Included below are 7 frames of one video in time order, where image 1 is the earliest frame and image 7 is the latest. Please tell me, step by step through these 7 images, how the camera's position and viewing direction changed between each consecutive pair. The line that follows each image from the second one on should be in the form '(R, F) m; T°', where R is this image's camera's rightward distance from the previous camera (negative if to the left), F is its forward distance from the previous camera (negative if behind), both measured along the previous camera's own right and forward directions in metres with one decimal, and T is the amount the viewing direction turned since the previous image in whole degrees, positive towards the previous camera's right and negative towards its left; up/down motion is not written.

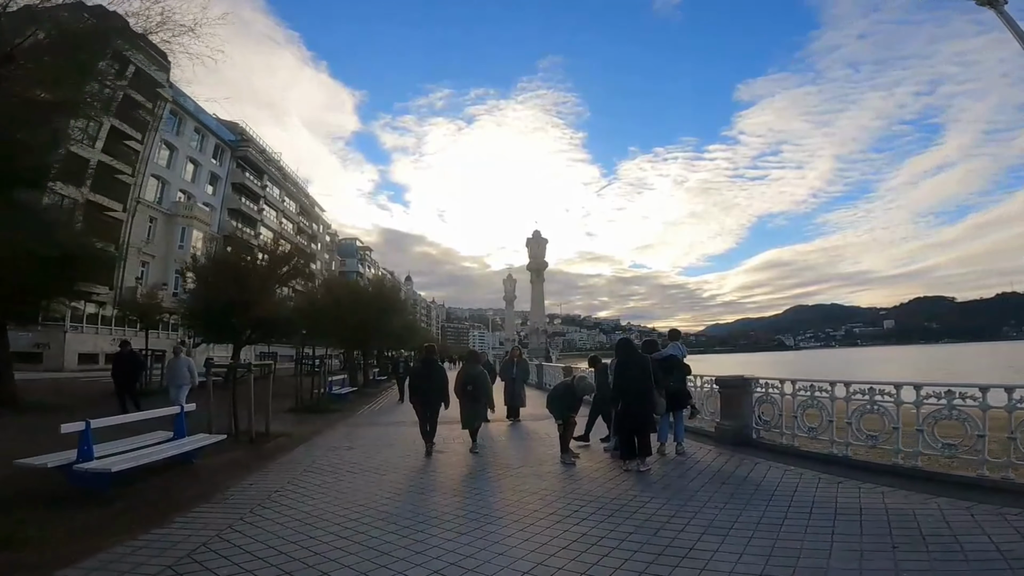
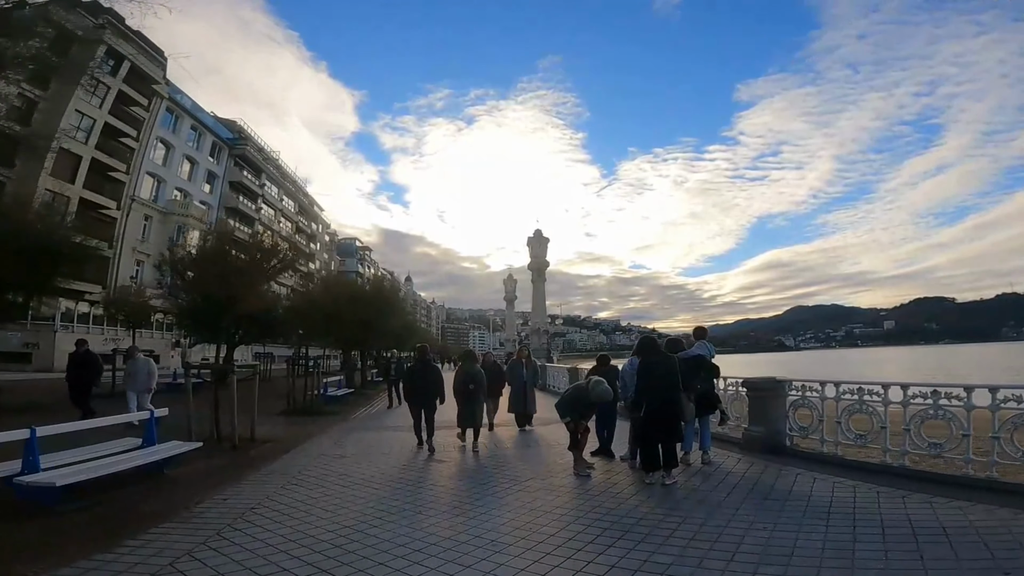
(-0.1, +0.8) m; 0°
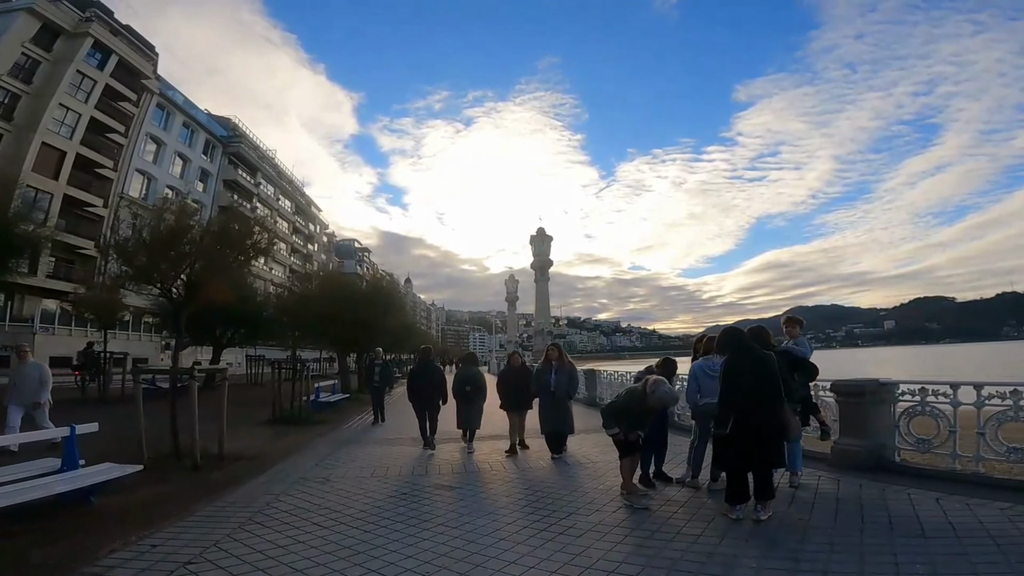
(-0.3, +1.7) m; 0°
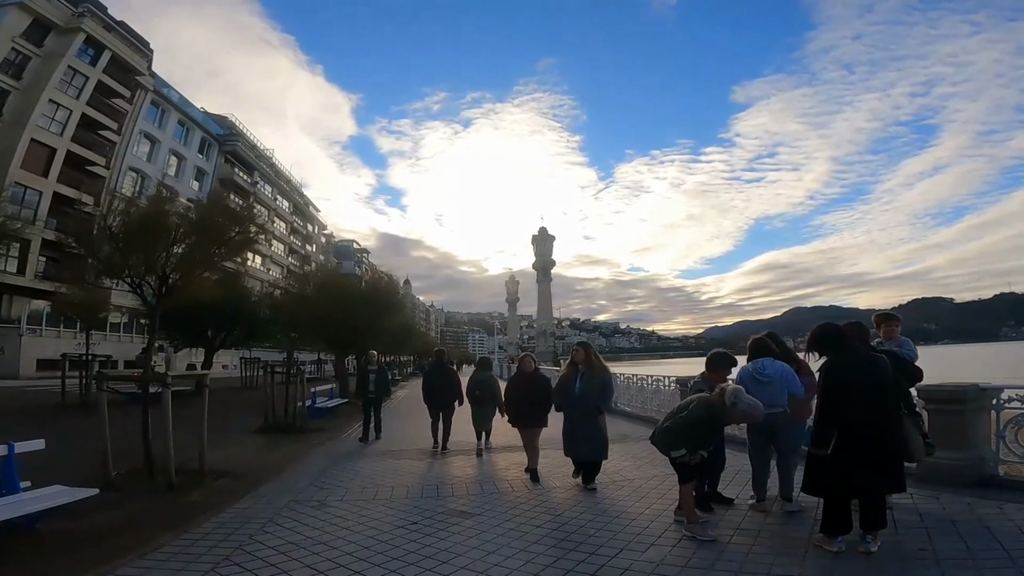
(-0.3, +1.0) m; 0°
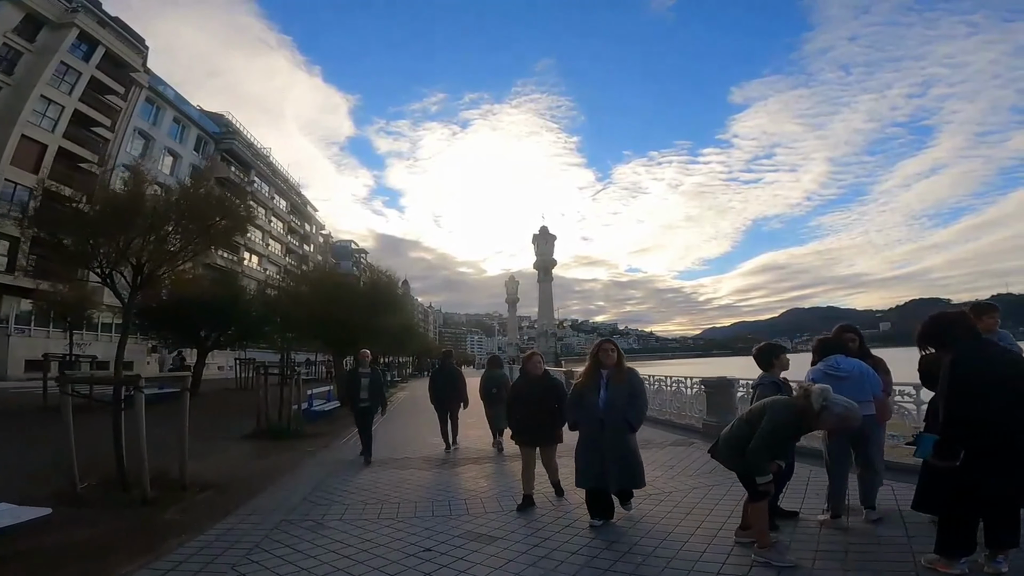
(-0.2, +0.8) m; 0°
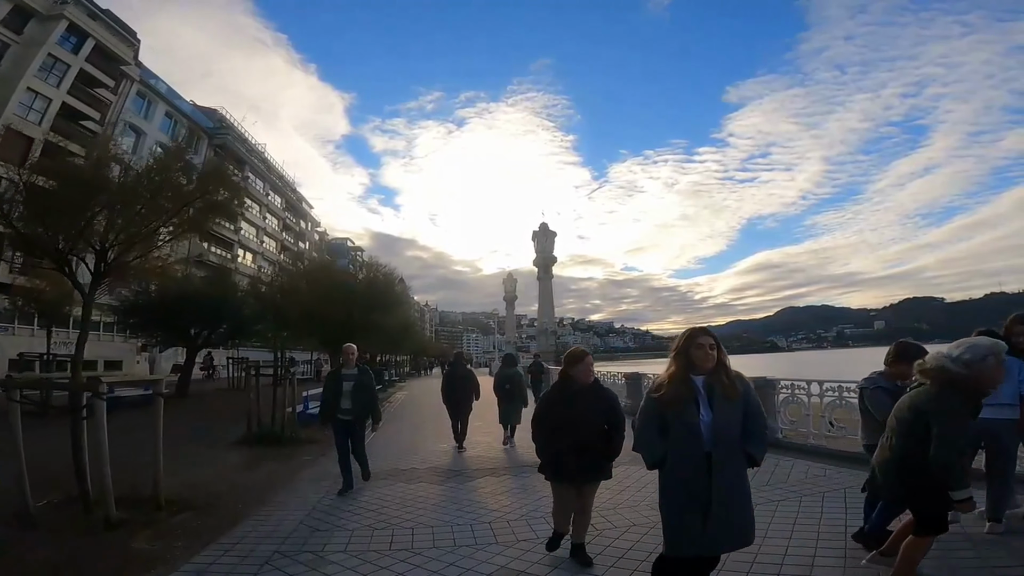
(-0.3, +0.9) m; 0°
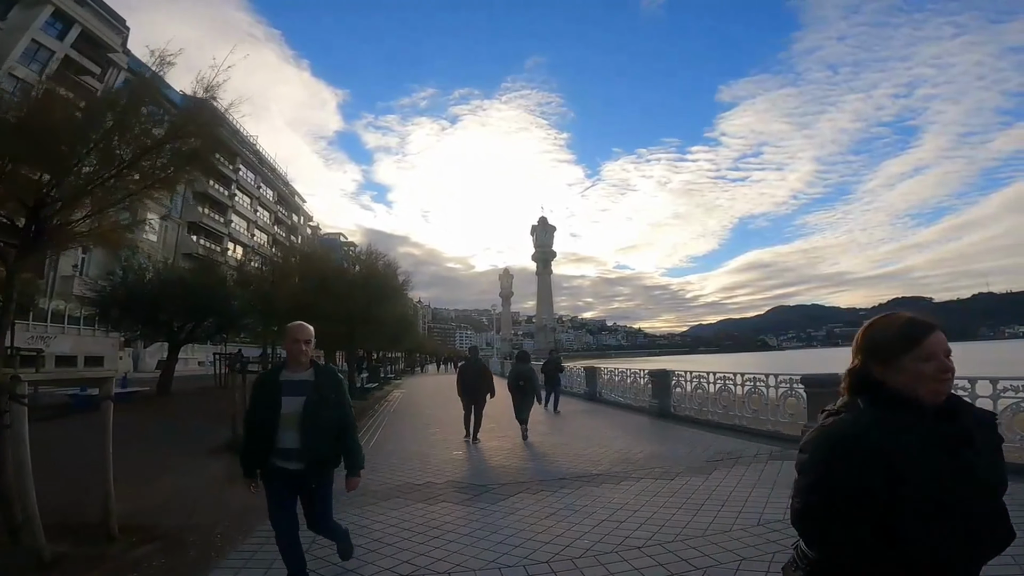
(-0.4, +1.3) m; +1°
